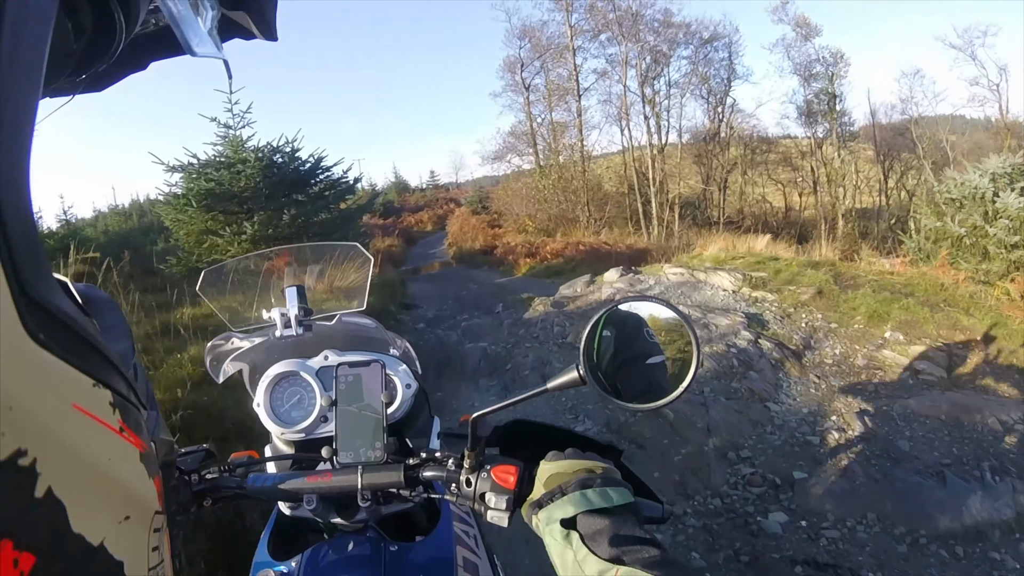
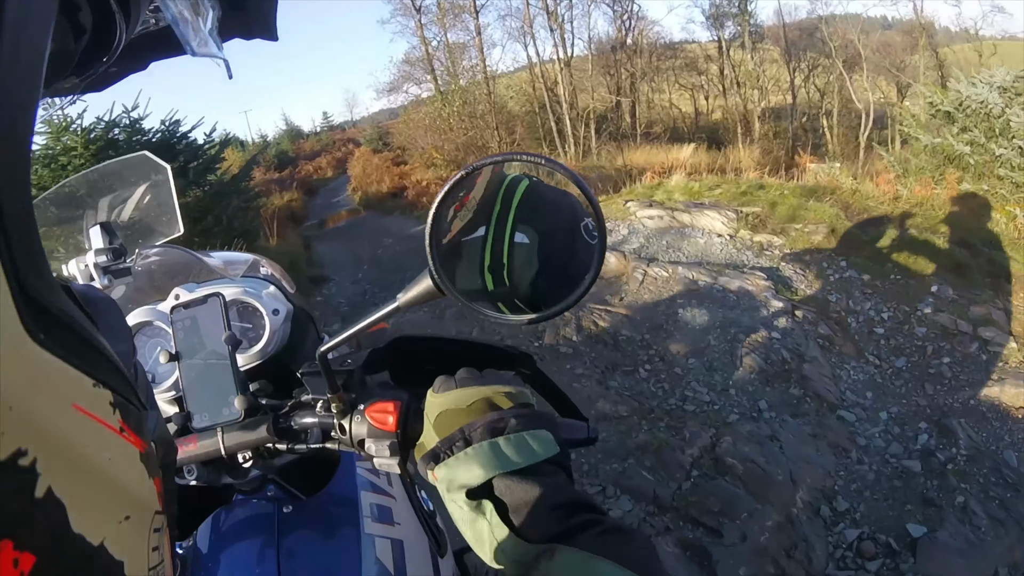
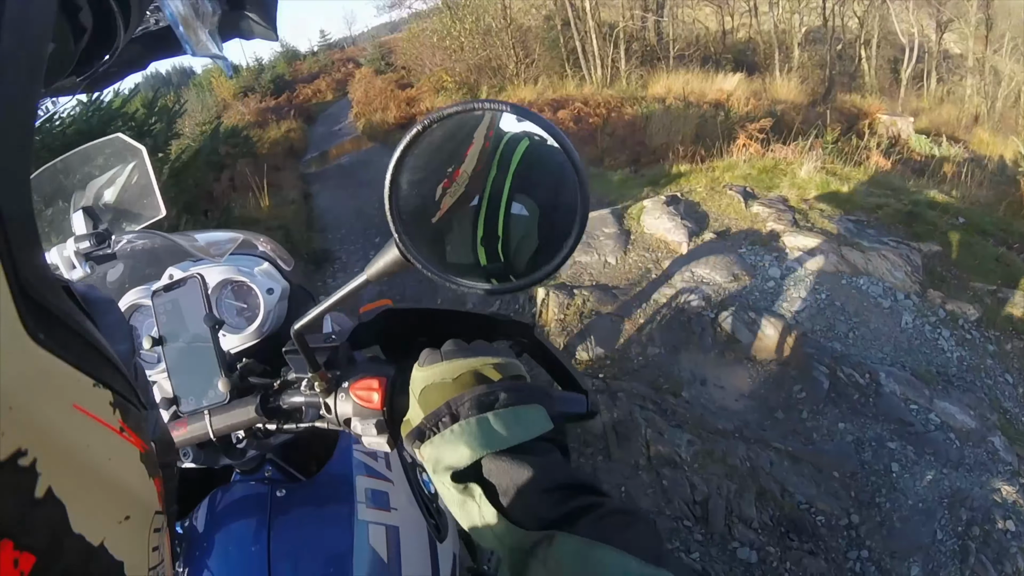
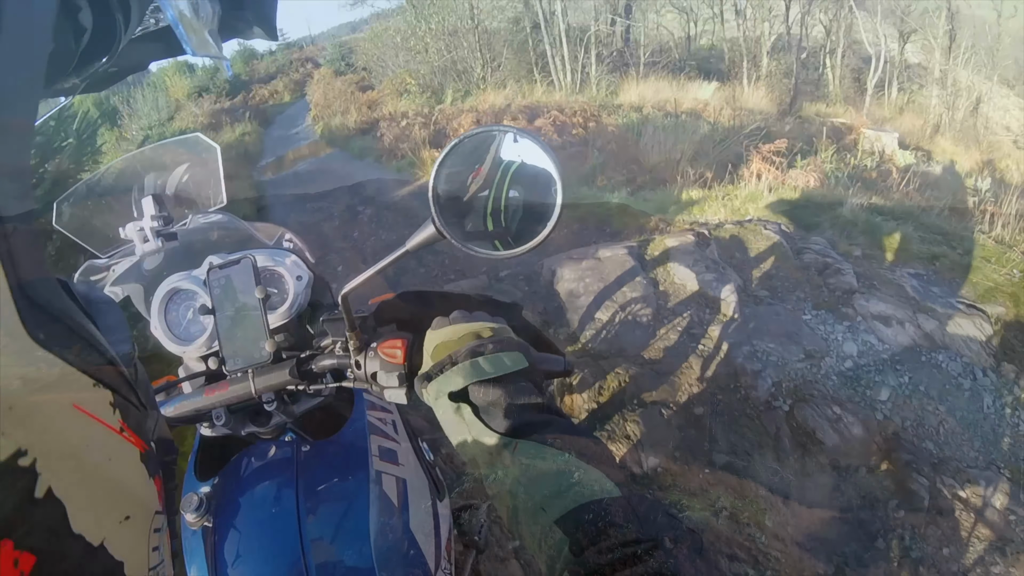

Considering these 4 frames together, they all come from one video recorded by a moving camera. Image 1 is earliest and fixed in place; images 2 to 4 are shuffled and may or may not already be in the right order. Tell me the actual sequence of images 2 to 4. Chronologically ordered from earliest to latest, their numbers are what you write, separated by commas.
2, 3, 4
